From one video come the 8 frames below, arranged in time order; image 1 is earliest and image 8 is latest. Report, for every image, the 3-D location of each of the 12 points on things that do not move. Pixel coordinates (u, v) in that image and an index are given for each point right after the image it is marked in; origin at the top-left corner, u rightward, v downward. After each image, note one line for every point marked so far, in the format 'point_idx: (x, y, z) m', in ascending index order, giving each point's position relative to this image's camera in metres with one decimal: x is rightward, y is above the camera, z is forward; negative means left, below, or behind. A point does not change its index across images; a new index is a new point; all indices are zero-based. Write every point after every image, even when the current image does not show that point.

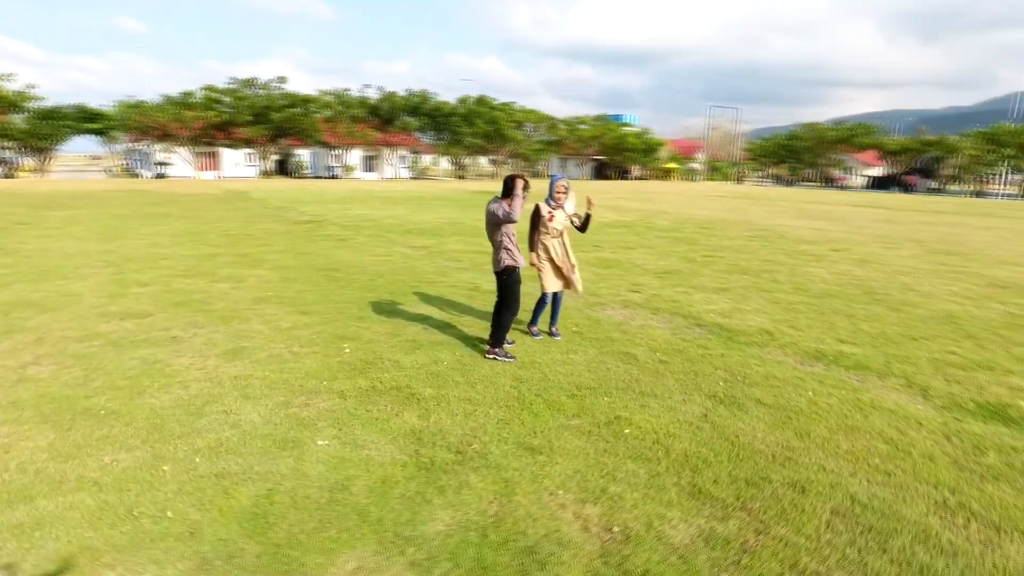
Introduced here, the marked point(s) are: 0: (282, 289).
0: (-2.2, 0.0, +6.0) m
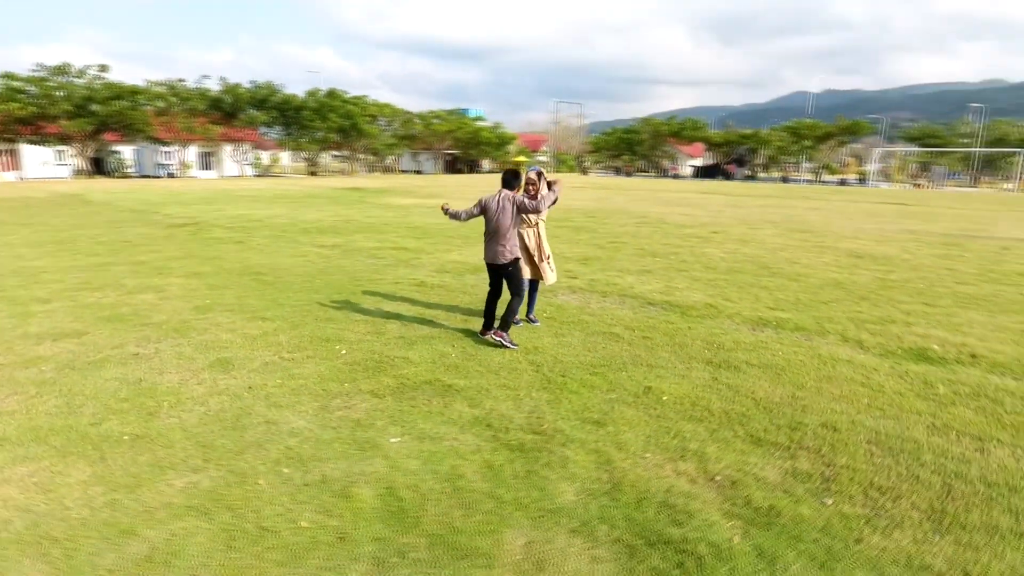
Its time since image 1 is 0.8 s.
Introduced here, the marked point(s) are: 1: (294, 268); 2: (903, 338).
0: (-2.6, -0.1, +5.6) m
1: (-2.4, +0.2, +7.0) m
2: (+2.8, -0.4, +4.5) m
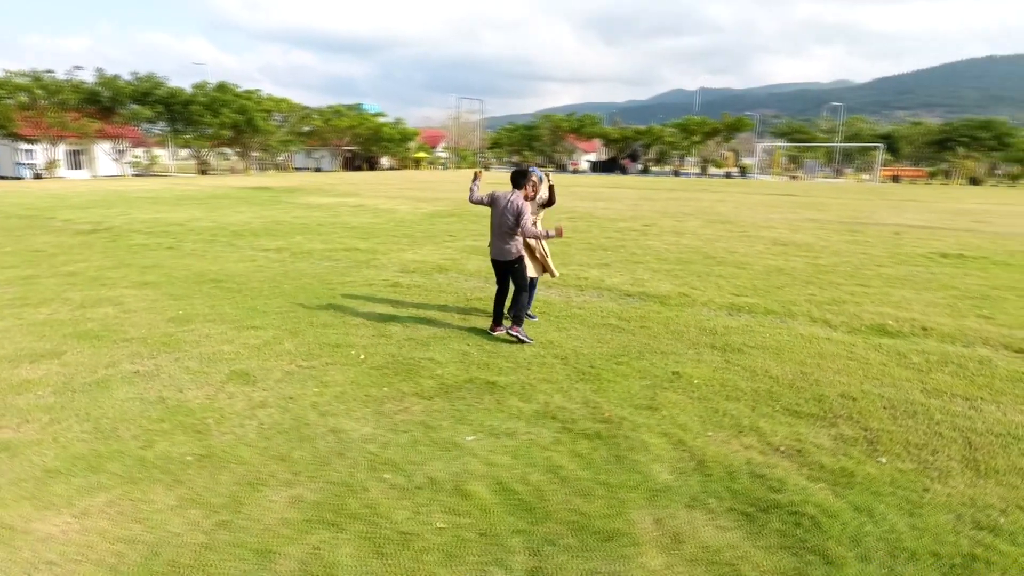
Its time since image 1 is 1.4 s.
0: (-2.7, -0.2, +5.2) m
1: (-2.8, +0.1, +6.7) m
2: (+2.8, -0.2, +5.0) m
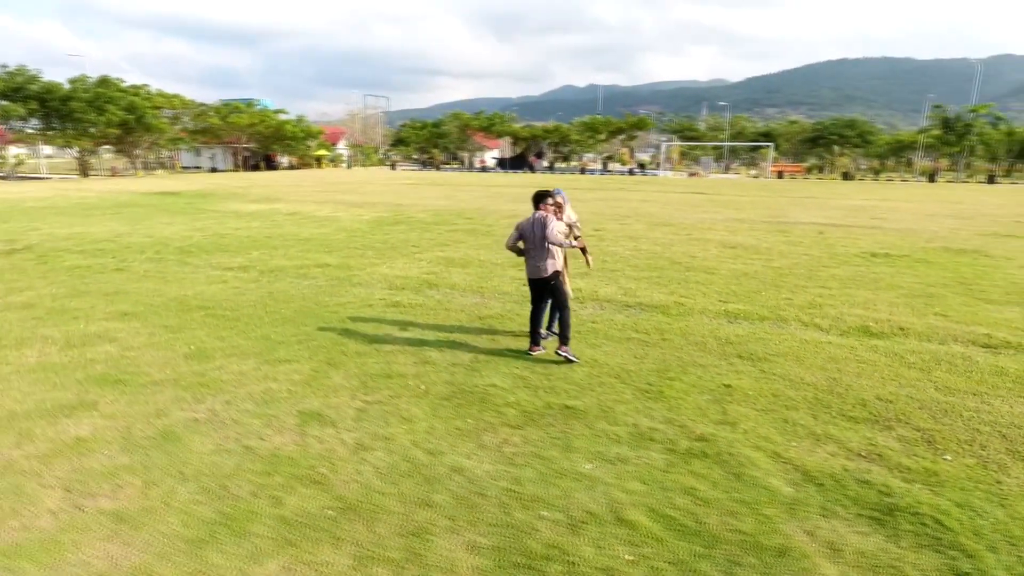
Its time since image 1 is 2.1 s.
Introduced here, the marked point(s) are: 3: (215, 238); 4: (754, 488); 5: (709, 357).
0: (-2.5, -0.4, +5.0) m
1: (-2.8, -0.1, +6.4) m
2: (+3.0, -0.3, +5.6) m
3: (-4.7, +0.8, +10.1) m
4: (+1.1, -0.9, +2.8) m
5: (+1.4, -0.5, +4.6) m
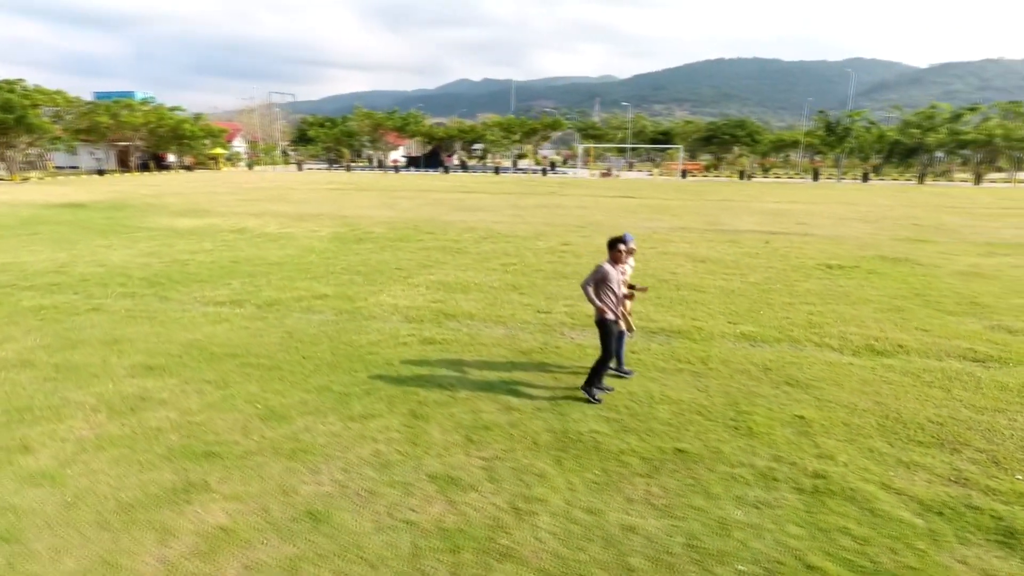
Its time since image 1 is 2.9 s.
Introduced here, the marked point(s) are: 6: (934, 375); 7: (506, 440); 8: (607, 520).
0: (-1.9, -0.8, +4.8) m
1: (-2.5, -0.5, +6.1) m
2: (+3.3, -0.5, +6.3) m
3: (-5.0, +0.3, +9.4) m
4: (+1.9, -1.2, +3.2) m
5: (+2.0, -0.8, +5.0) m
6: (+3.5, -0.7, +5.2) m
7: (0.0, -1.0, +4.1) m
8: (+0.5, -1.2, +3.2) m
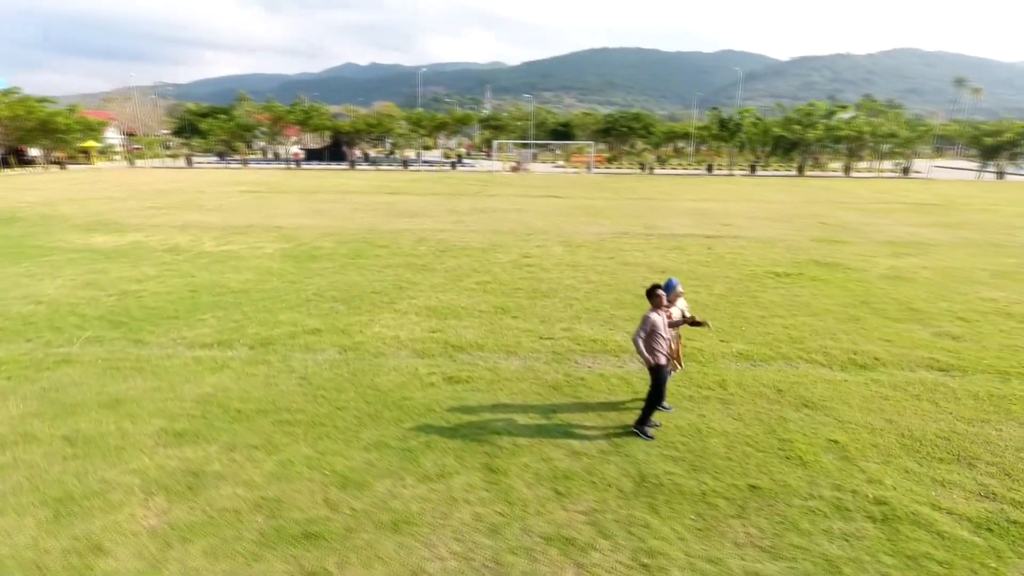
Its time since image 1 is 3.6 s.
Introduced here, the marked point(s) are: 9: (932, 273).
0: (-1.5, -1.3, +4.6) m
1: (-2.3, -1.0, +5.9) m
2: (+3.5, -0.7, +7.0) m
3: (-5.3, -0.1, +8.7) m
4: (+2.6, -1.5, +3.7) m
5: (+2.4, -1.1, +5.5) m
6: (+3.8, -1.0, +6.0) m
7: (+0.5, -1.4, +4.3) m
8: (+1.2, -1.6, +3.5) m
9: (+7.2, +0.2, +10.9) m
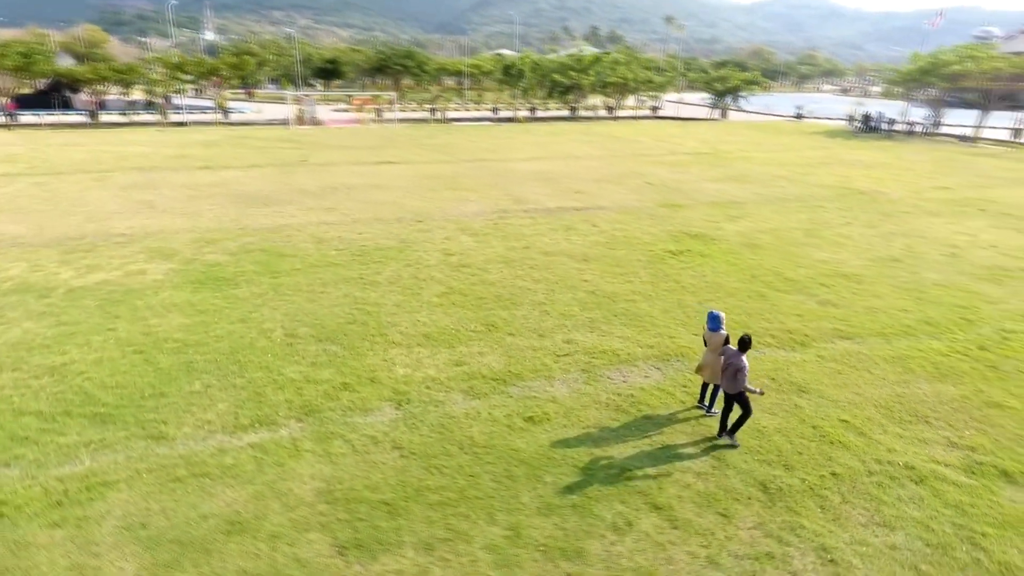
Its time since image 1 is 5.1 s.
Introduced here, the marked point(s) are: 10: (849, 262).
0: (0.0, -2.0, +5.1) m
1: (-1.2, -1.7, +5.9) m
2: (+3.7, -0.6, +9.0) m
3: (-5.1, -1.0, +7.3) m
4: (+4.2, -1.8, +5.8) m
5: (+3.2, -1.3, +7.3) m
6: (+4.4, -0.9, +8.2) m
7: (+2.0, -1.9, +5.5) m
8: (+2.9, -2.1, +5.0) m
9: (+5.6, +1.1, +13.8) m
10: (+6.5, +0.5, +12.2) m
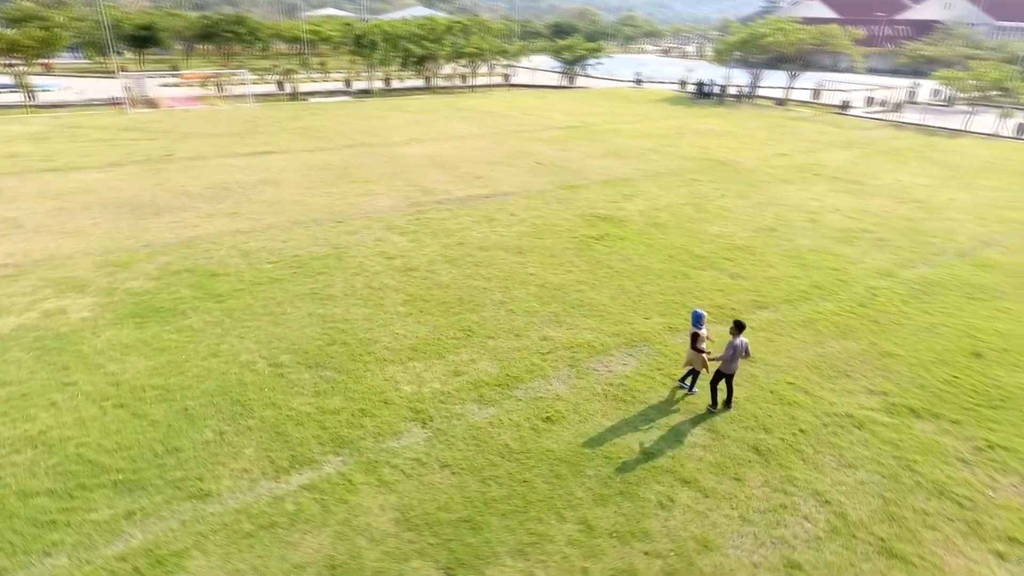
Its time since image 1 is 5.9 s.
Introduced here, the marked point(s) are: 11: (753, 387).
0: (+0.7, -2.3, +5.9) m
1: (-0.7, -2.1, +6.4) m
2: (+3.2, -0.3, +10.4) m
3: (-4.9, -1.7, +6.8) m
4: (+4.6, -1.6, +7.5) m
5: (+3.2, -1.1, +8.7) m
6: (+4.1, -0.6, +9.9) m
7: (+2.5, -2.0, +6.8) m
8: (+3.5, -2.1, +6.6) m
9: (+3.8, +1.8, +15.4) m
10: (+5.1, +1.2, +14.2) m
11: (+3.1, -1.3, +8.2) m
